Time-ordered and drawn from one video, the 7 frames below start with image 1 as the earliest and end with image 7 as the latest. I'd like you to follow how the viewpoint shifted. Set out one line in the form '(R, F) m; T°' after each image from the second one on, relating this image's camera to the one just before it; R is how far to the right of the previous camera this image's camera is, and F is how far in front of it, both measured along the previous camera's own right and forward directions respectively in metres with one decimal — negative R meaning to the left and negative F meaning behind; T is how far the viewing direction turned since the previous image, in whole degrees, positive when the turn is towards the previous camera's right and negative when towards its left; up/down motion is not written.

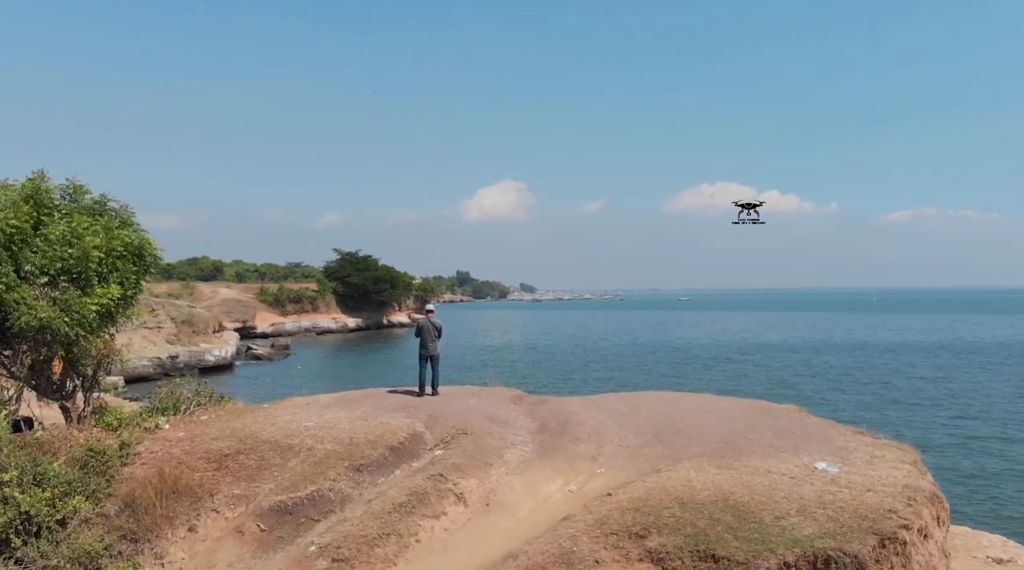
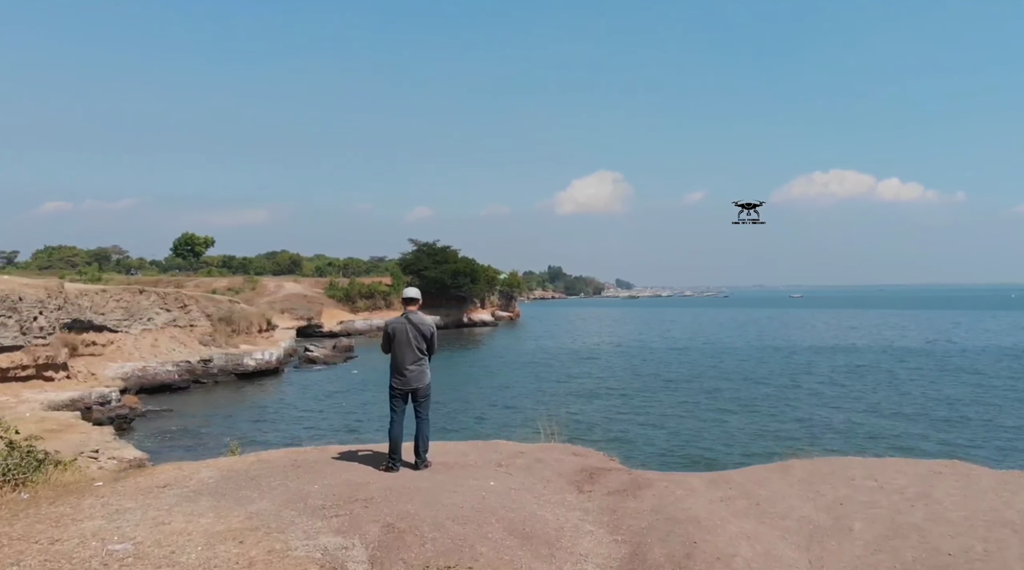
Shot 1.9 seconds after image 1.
(+0.3, +8.3) m; -6°
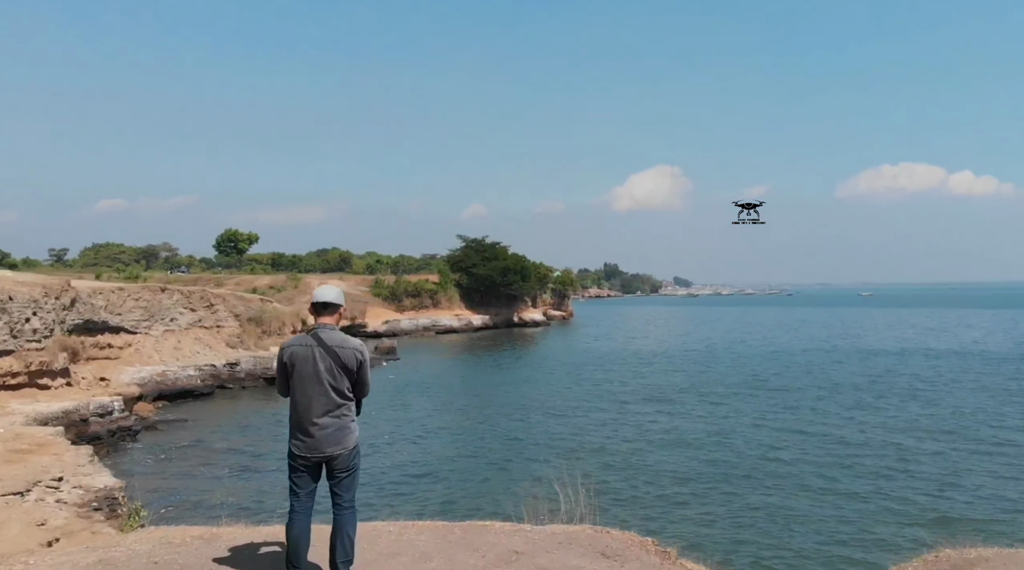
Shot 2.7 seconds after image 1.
(+0.4, +3.4) m; -4°
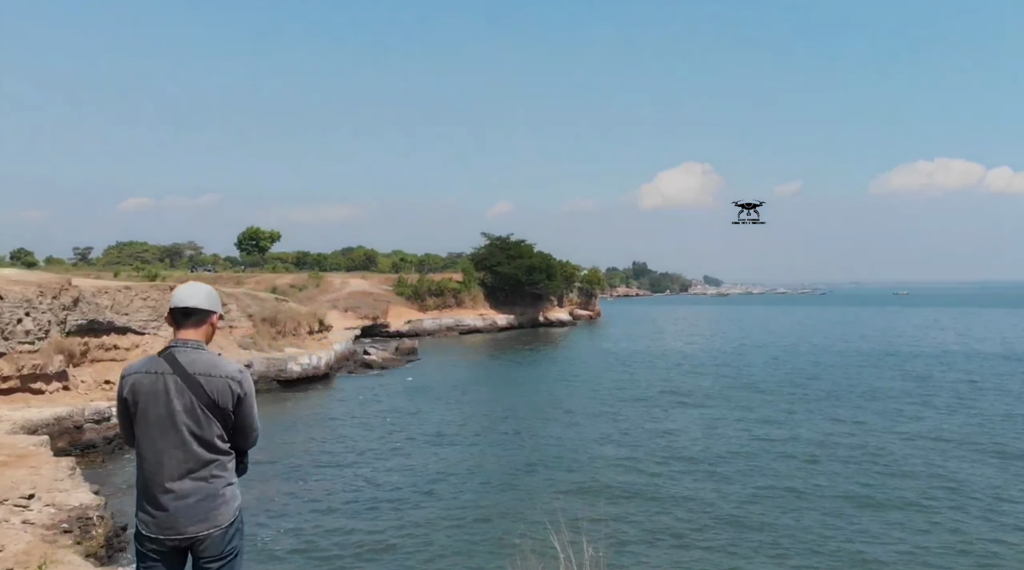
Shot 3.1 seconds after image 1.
(+0.3, +1.7) m; -2°
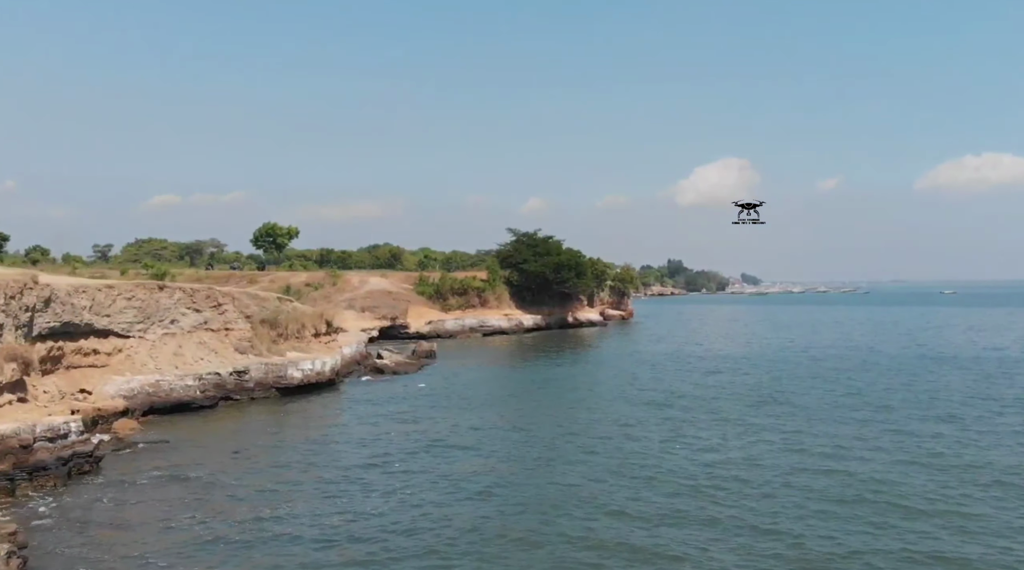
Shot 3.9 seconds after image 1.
(+0.6, +3.3) m; -2°
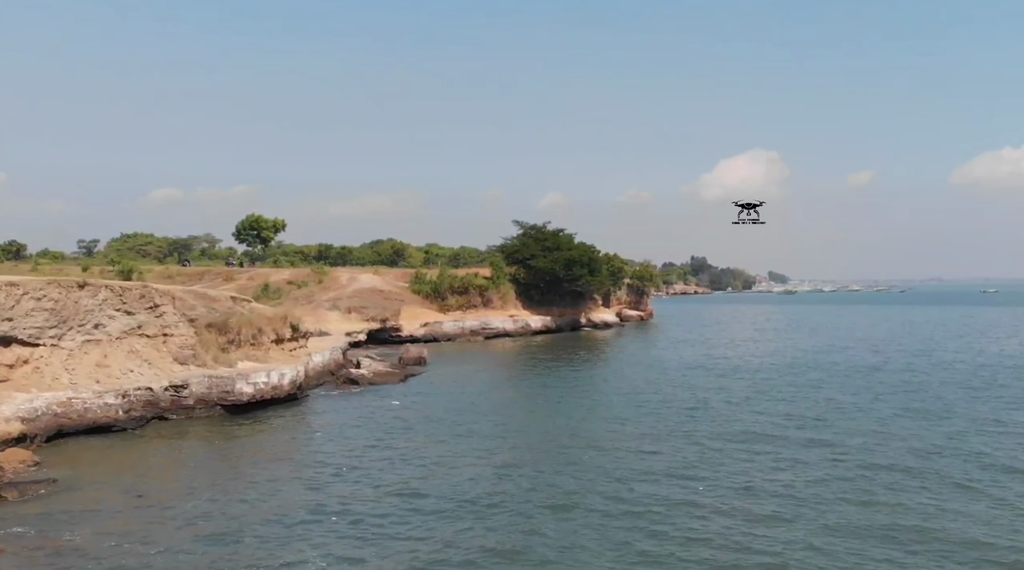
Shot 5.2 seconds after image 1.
(+1.0, +5.7) m; -1°
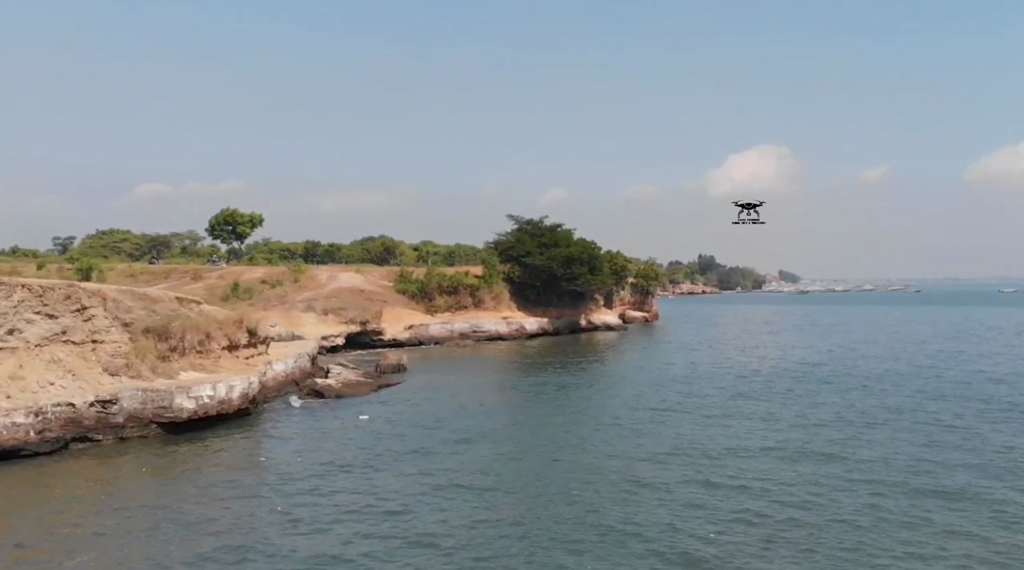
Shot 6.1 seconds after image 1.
(+0.7, +4.0) m; 0°
